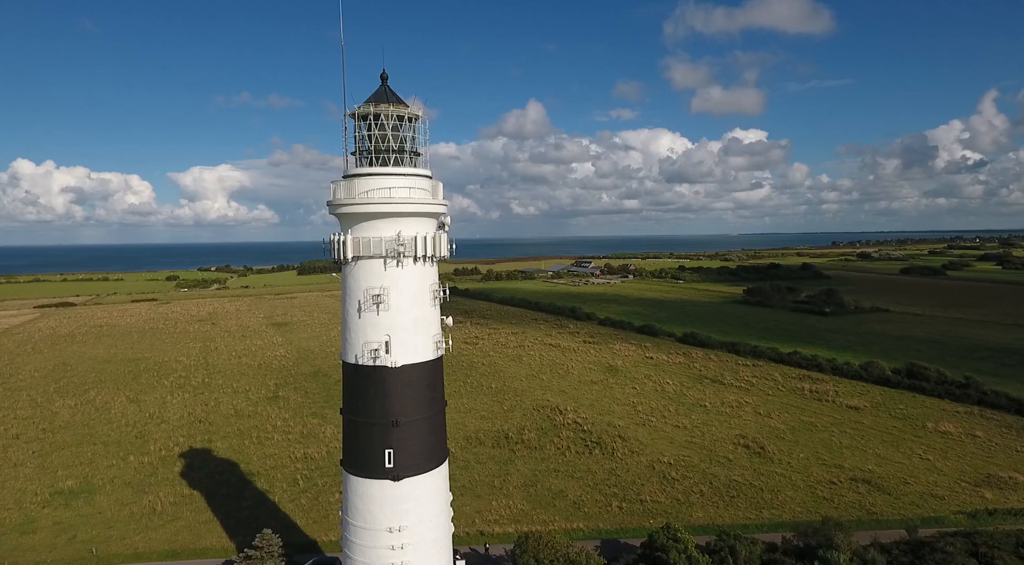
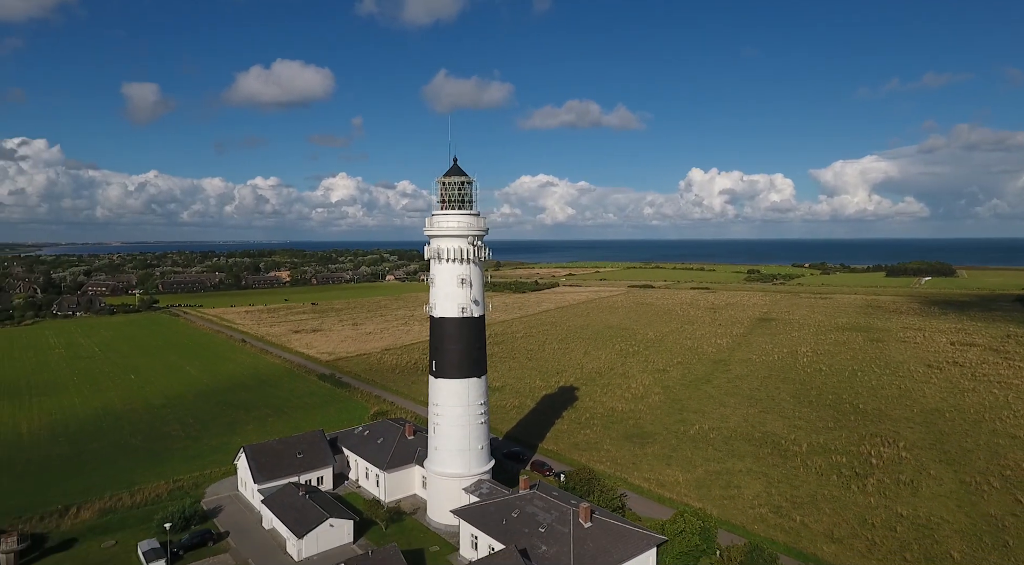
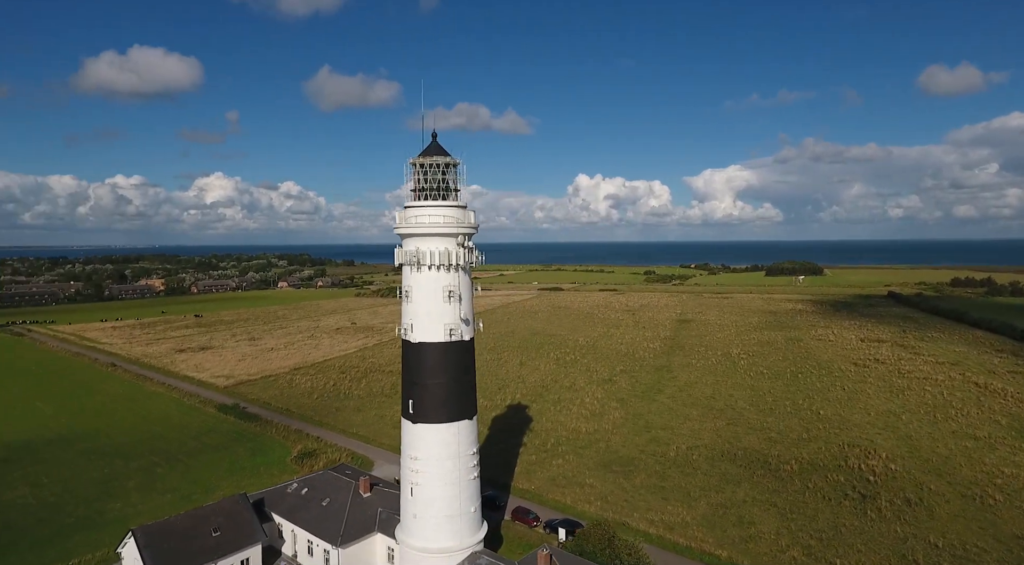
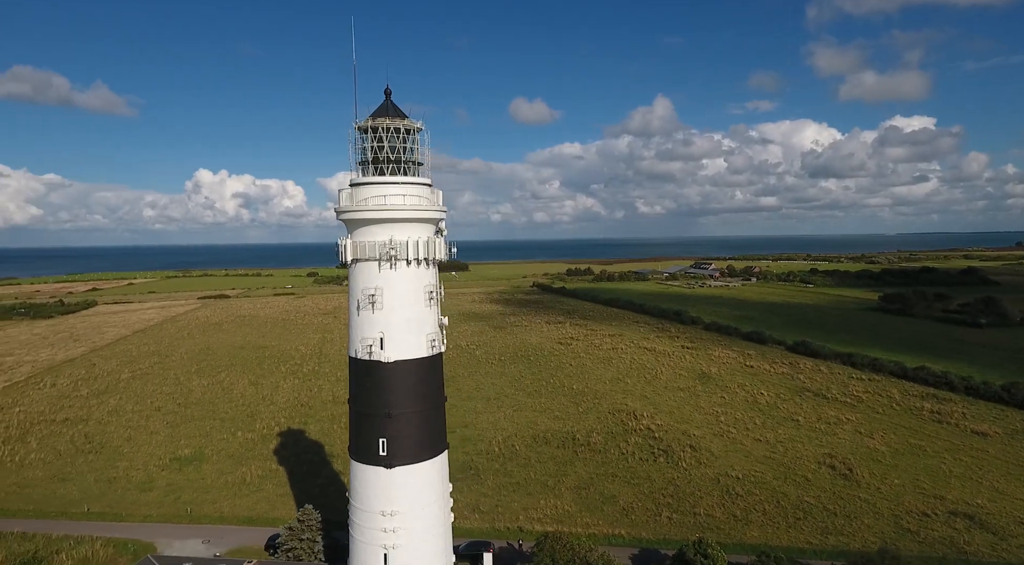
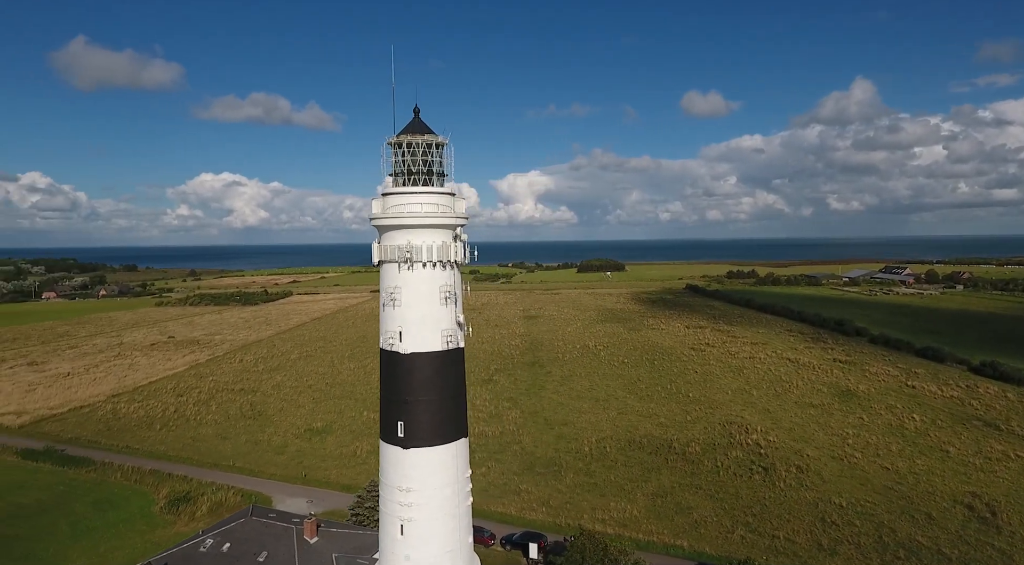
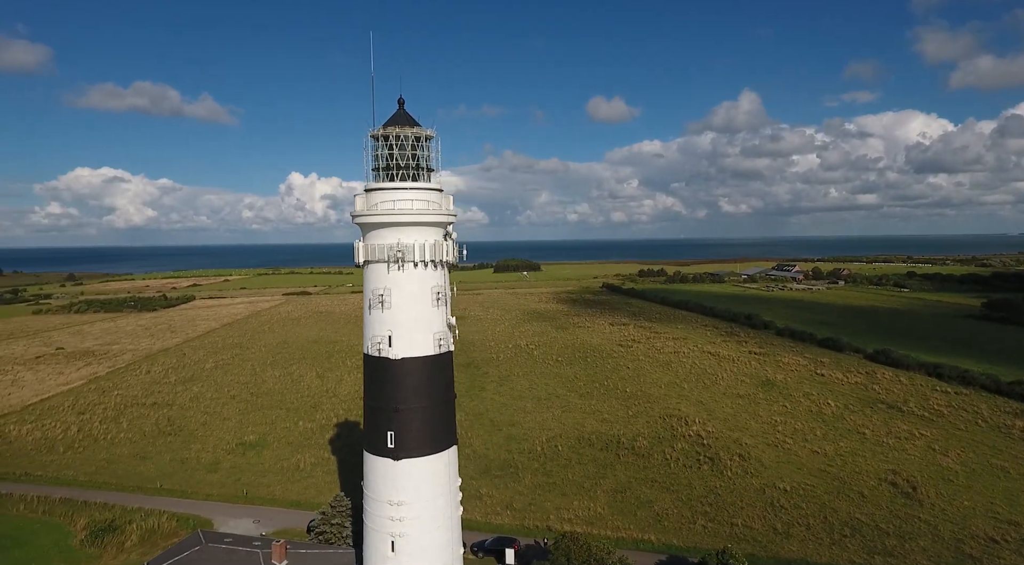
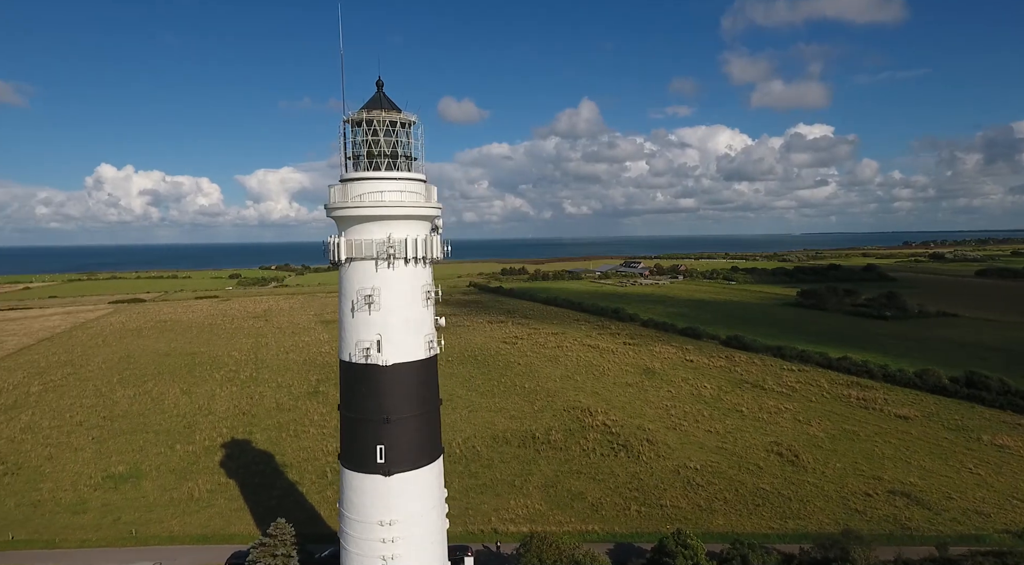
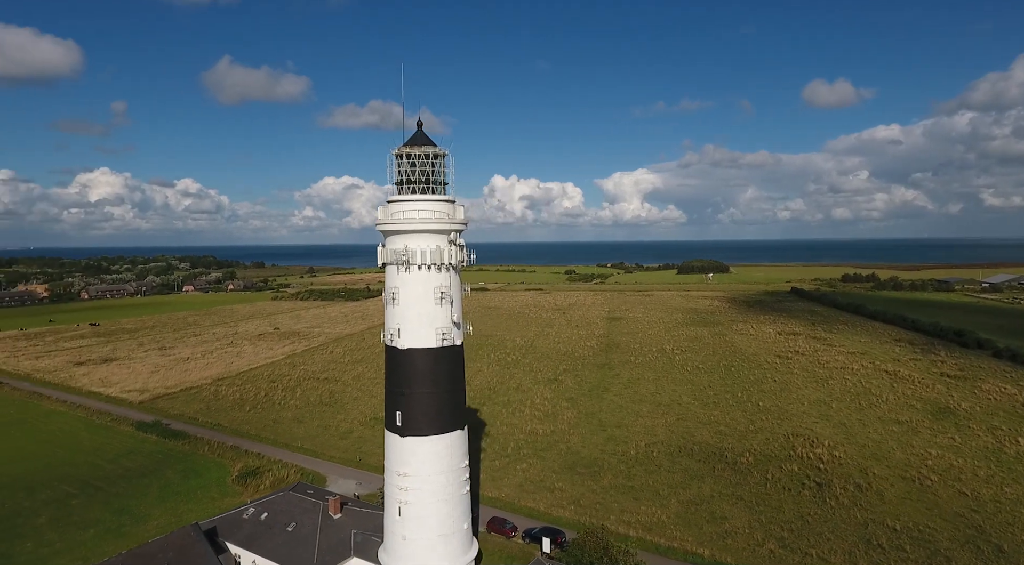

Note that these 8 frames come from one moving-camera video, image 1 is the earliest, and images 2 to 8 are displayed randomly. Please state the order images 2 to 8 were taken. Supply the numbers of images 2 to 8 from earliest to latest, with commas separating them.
7, 4, 6, 5, 8, 3, 2
